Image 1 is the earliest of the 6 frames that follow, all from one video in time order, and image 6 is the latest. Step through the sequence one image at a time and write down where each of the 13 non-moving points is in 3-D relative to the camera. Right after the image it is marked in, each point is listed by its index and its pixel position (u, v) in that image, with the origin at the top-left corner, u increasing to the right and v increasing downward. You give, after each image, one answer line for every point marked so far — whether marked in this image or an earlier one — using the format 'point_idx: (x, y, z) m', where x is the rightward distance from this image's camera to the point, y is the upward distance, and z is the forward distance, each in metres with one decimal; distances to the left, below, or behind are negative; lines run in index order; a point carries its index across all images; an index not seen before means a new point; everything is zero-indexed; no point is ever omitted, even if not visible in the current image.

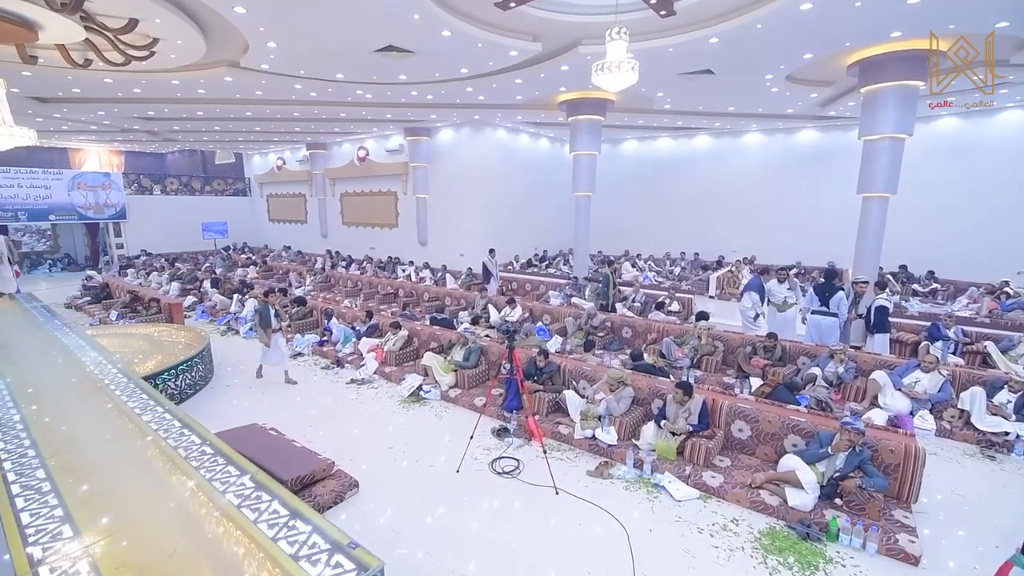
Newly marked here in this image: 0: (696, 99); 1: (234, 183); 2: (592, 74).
0: (+3.8, +3.9, +9.3) m
1: (-11.9, +4.5, +19.4) m
2: (+0.8, +2.2, +4.6) m
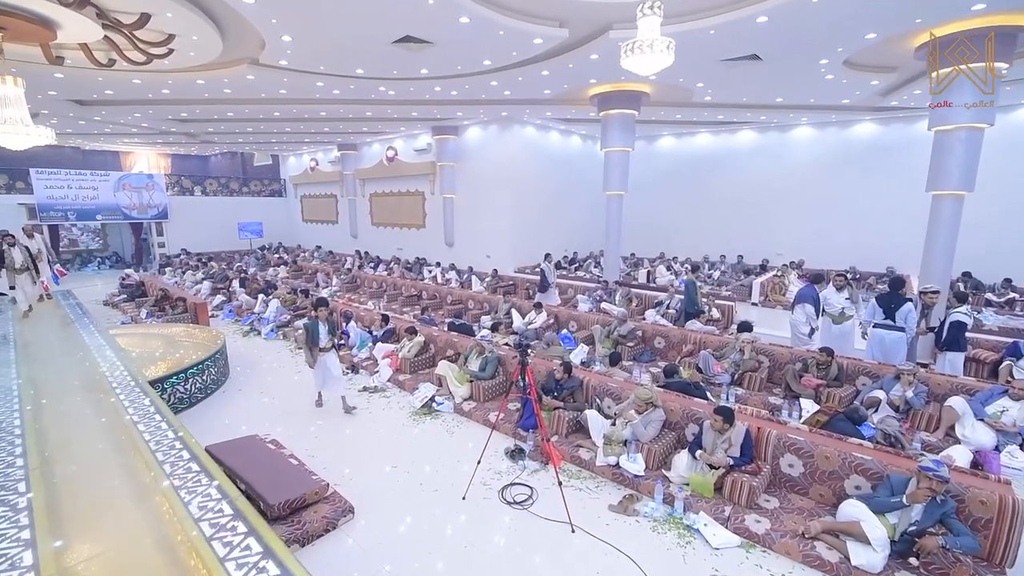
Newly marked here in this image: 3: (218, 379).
0: (+4.3, +3.7, +8.6) m
1: (-10.6, +4.5, +19.8) m
2: (+1.0, +2.1, +4.1) m
3: (-3.9, -1.2, +6.0) m
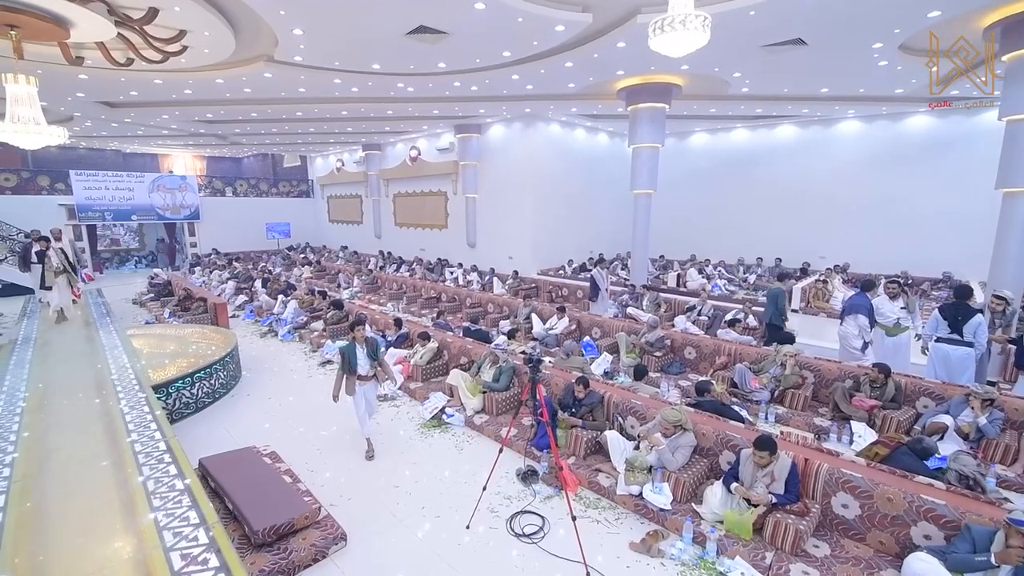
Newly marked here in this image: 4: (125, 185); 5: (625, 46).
0: (+4.7, +3.6, +8.0) m
1: (-9.5, +4.5, +20.1) m
2: (+1.1, +2.0, +3.7) m
3: (-3.7, -1.2, +5.9) m
4: (-12.6, +3.4, +14.9) m
5: (+1.5, +3.2, +6.1) m
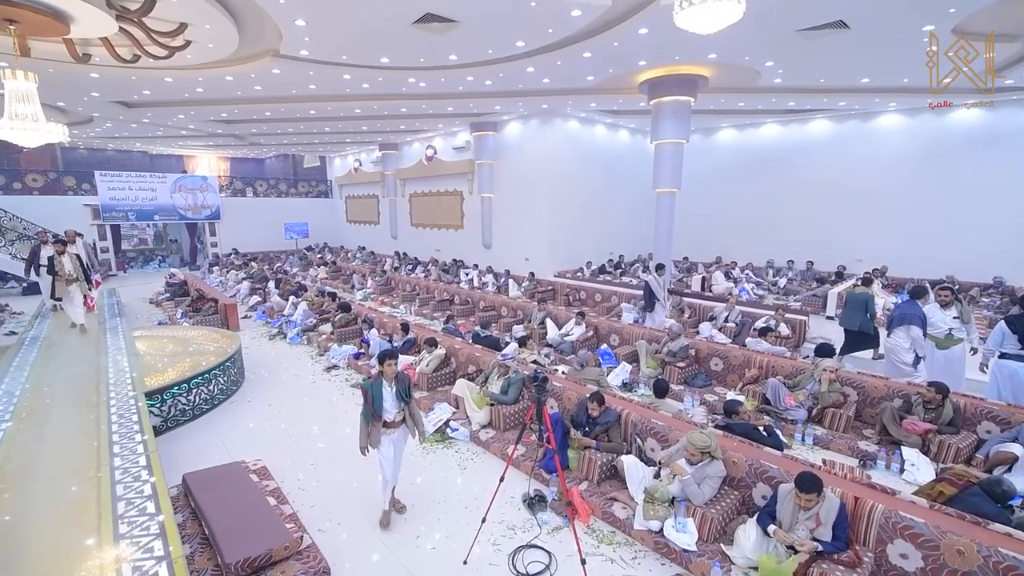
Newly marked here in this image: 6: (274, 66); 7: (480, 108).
0: (+5.0, +3.6, +7.4) m
1: (-8.6, +4.5, +20.1) m
2: (+1.2, +2.0, +3.3) m
3: (-3.5, -1.3, +5.7) m
4: (-12.0, +3.4, +15.1) m
5: (+1.7, +3.2, +5.6) m
6: (-3.6, +3.3, +6.8) m
7: (-0.7, +3.9, +9.9) m
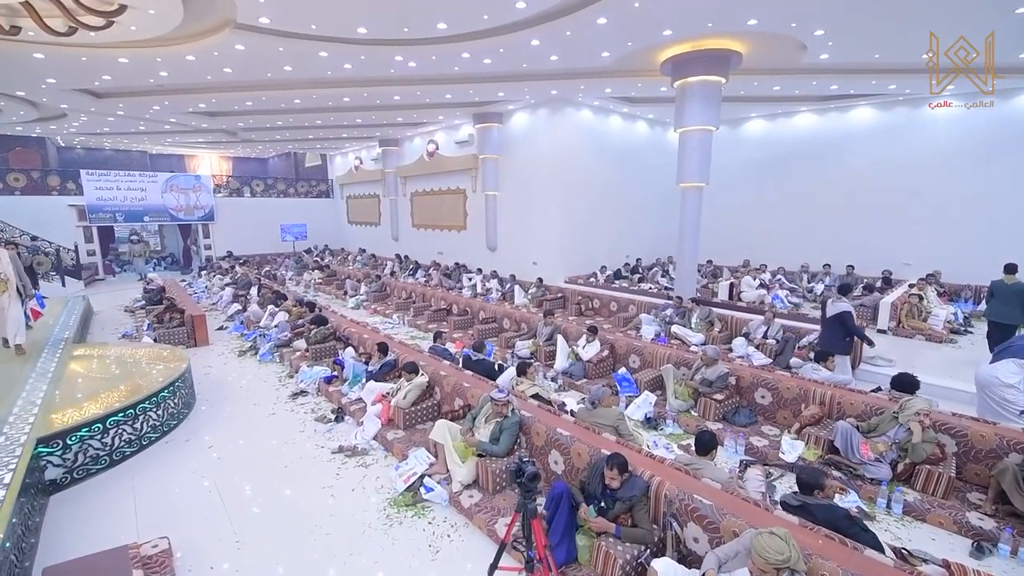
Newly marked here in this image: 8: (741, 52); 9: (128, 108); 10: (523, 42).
0: (+5.0, +3.4, +6.2) m
1: (-8.3, +4.4, +19.3) m
2: (+1.1, +1.8, +2.2) m
3: (-3.6, -1.4, +4.7) m
4: (-11.8, +3.2, +14.3) m
5: (+1.7, +3.0, +4.6) m
6: (-3.6, +3.2, +5.9) m
7: (-0.6, +3.8, +8.9) m
8: (+3.5, +3.5, +6.8) m
9: (-8.1, +3.8, +9.6) m
10: (+0.1, +3.3, +6.0) m
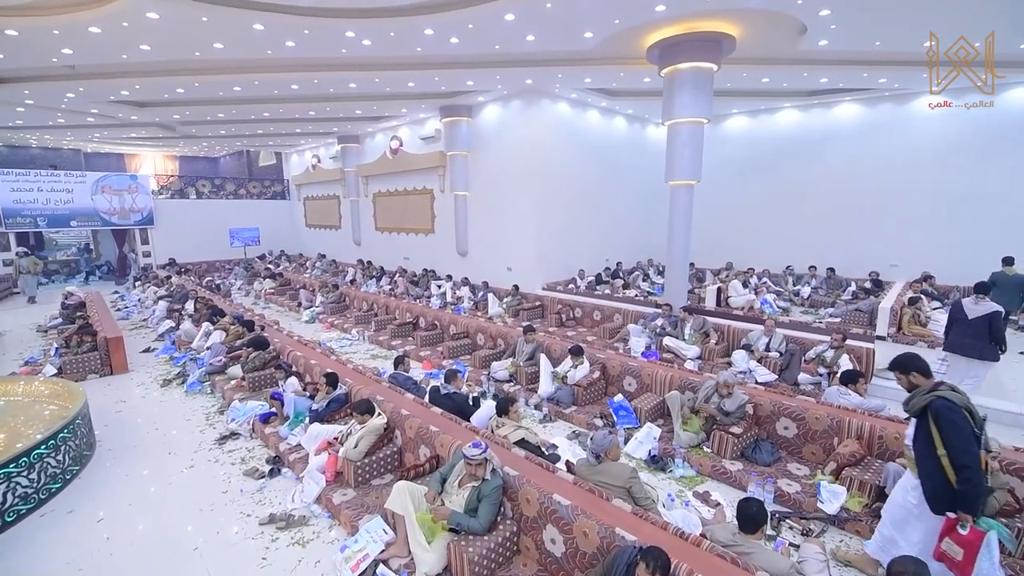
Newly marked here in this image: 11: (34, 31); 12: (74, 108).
0: (+4.6, +3.3, +5.7) m
1: (-9.4, +4.0, +18.0) m
2: (+1.0, +1.7, +1.4) m
3: (-3.7, -1.6, +3.6) m
4: (-12.6, +2.9, +12.8) m
5: (+1.4, +2.9, +3.8) m
6: (-3.9, +3.0, +4.8) m
7: (-1.1, +3.6, +8.0) m
8: (+3.1, +3.4, +6.2) m
9: (-8.6, +3.5, +8.2) m
10: (-0.2, +3.1, +5.2) m
11: (-5.7, +3.0, +5.4) m
12: (-8.9, +3.6, +9.2) m
